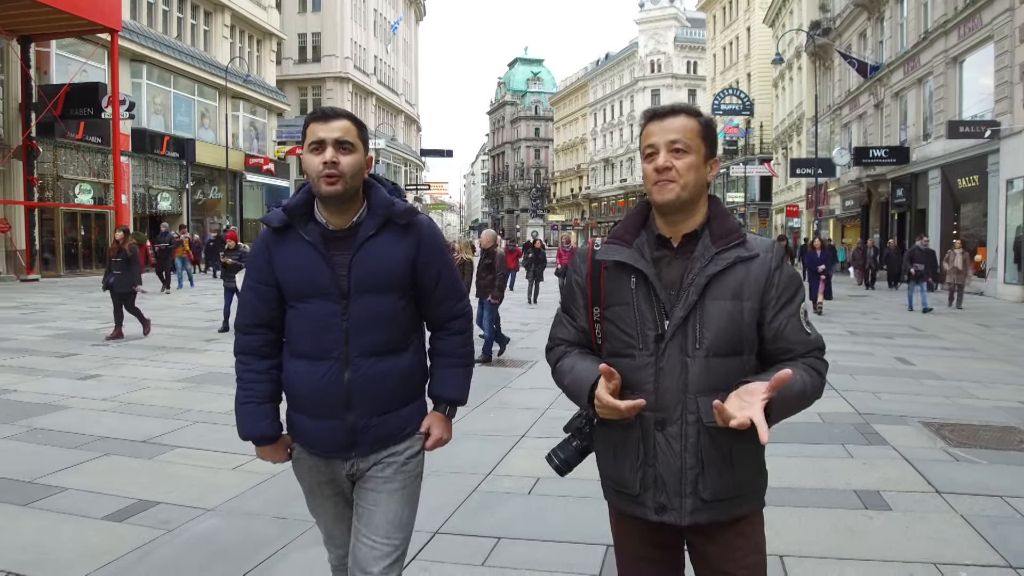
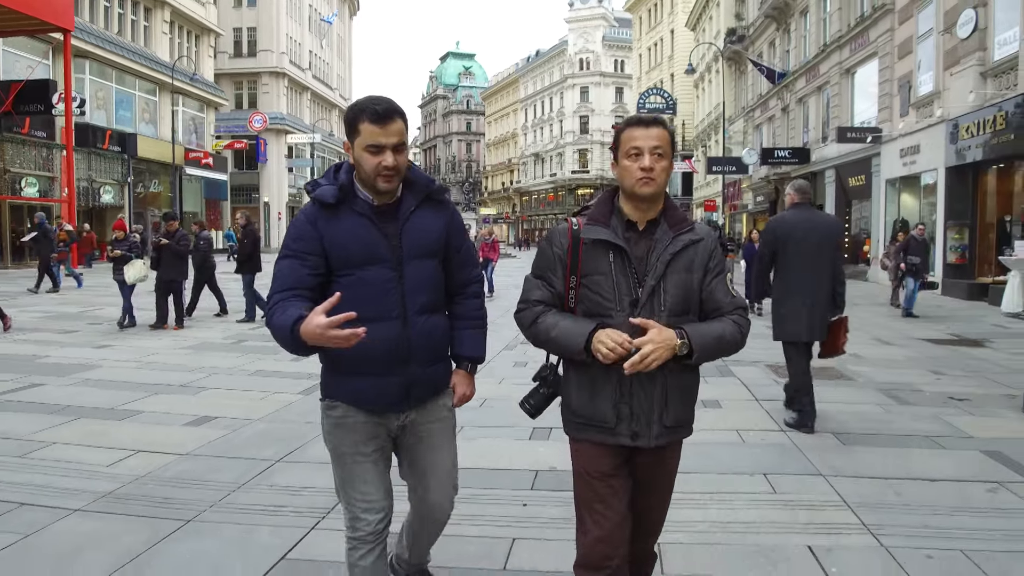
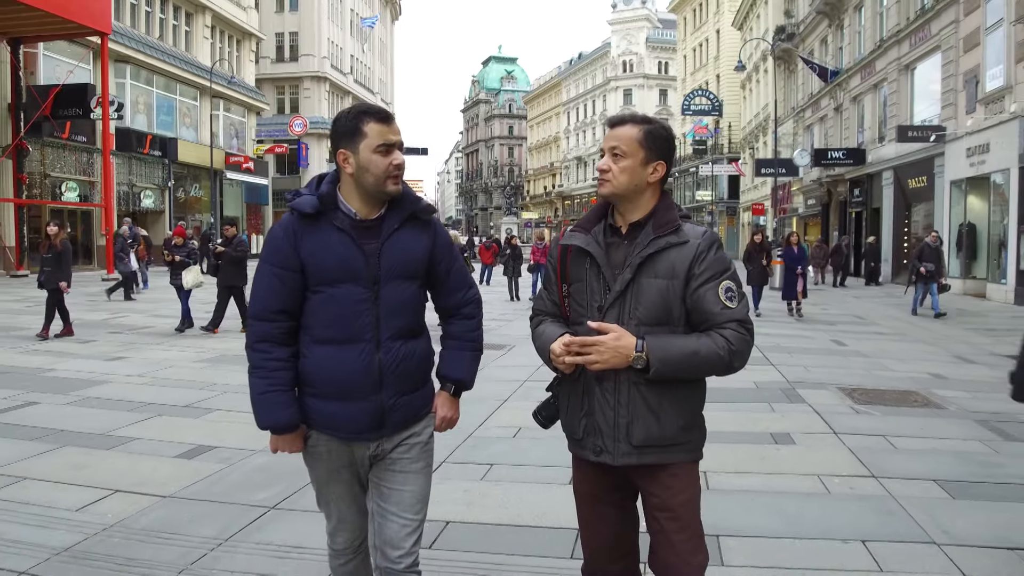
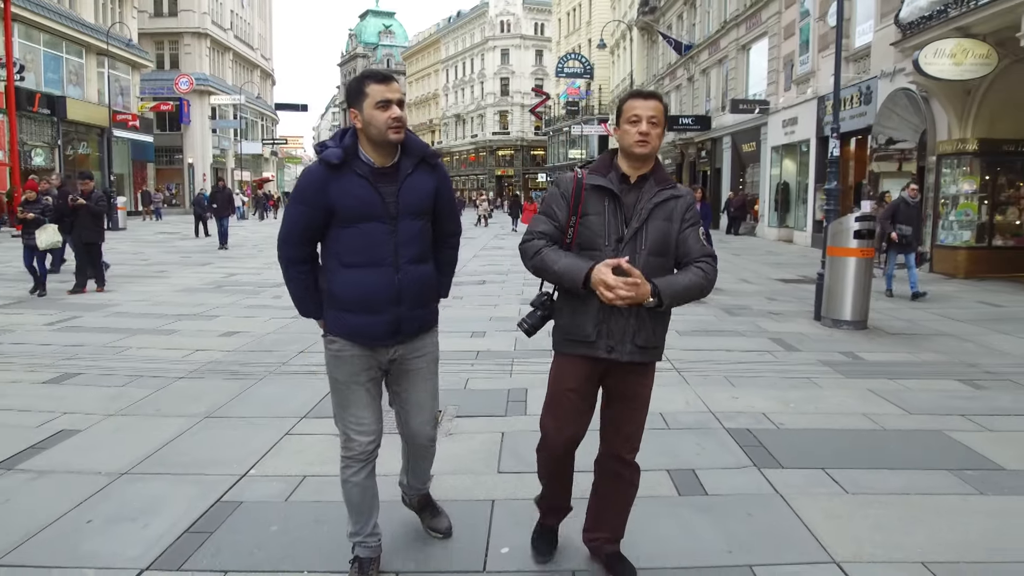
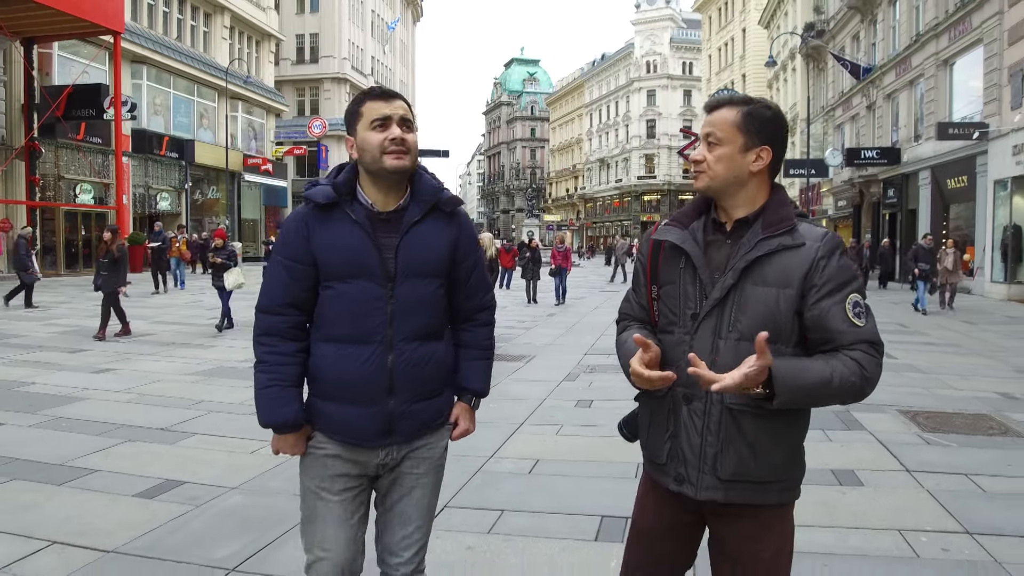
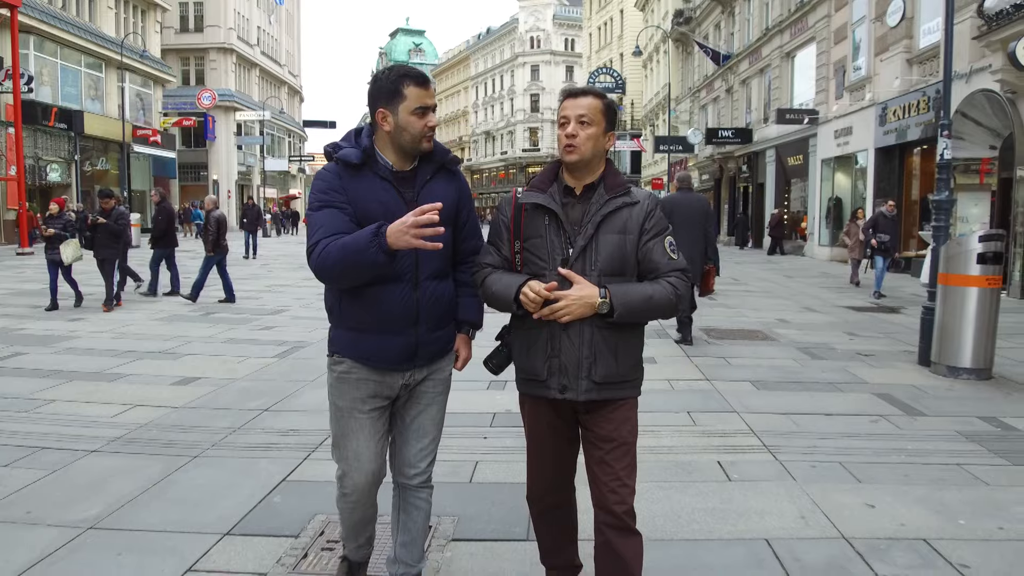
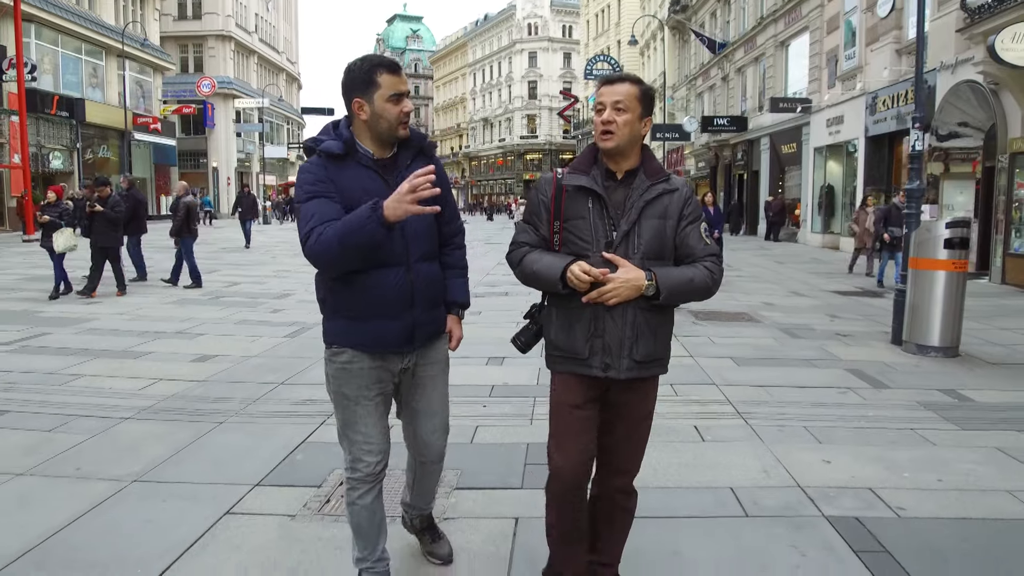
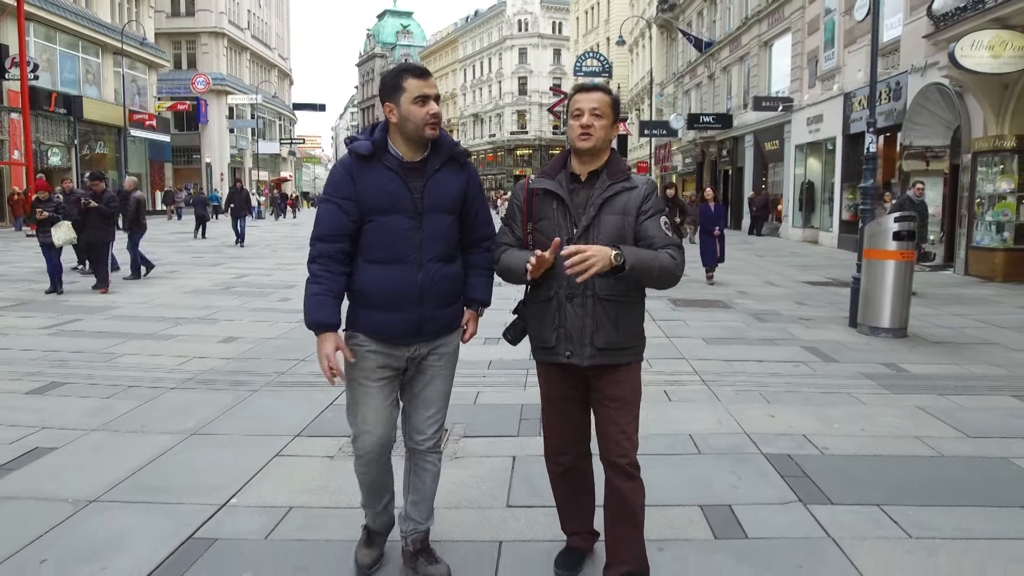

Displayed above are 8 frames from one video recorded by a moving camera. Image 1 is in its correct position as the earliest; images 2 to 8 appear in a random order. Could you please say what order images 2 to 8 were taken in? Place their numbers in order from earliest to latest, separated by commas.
5, 3, 2, 6, 7, 8, 4
